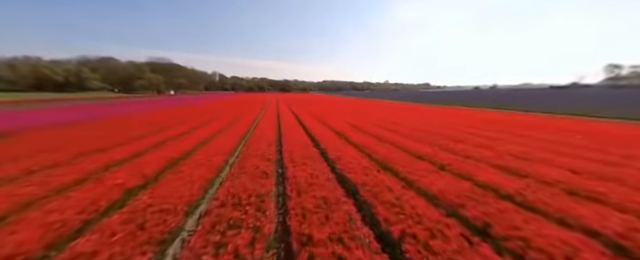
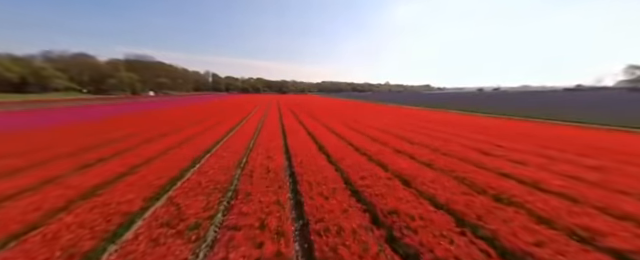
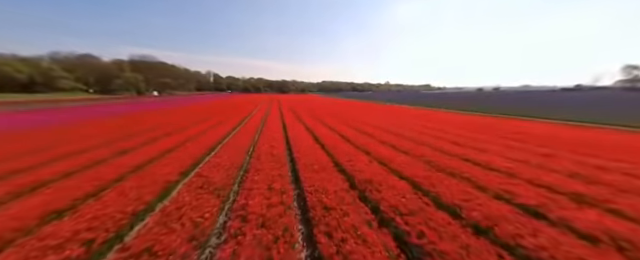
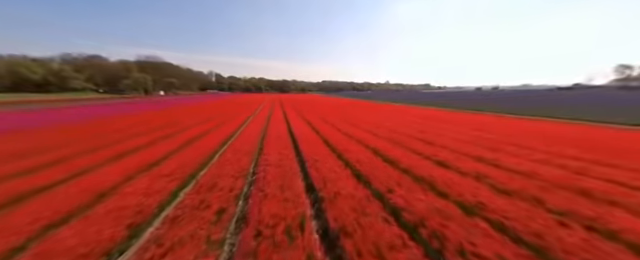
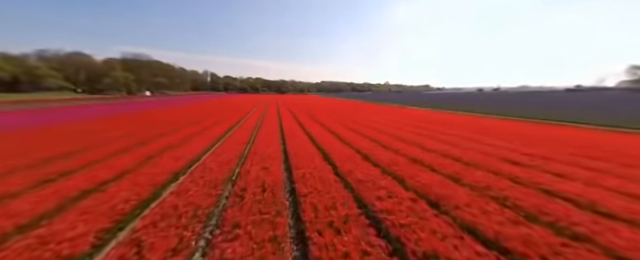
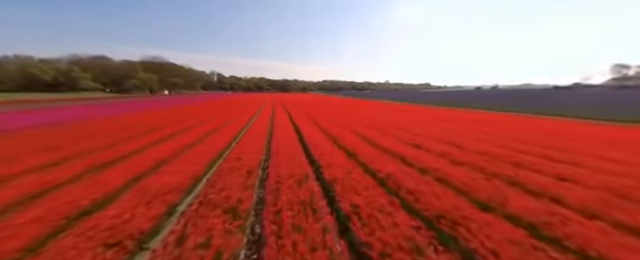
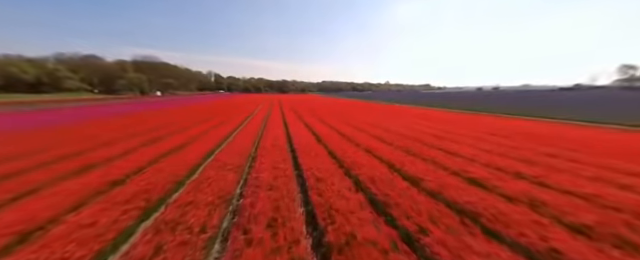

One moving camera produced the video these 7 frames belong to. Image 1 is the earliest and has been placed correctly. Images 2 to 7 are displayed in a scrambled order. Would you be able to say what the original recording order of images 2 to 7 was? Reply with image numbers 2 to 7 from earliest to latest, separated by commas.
6, 4, 7, 3, 2, 5
